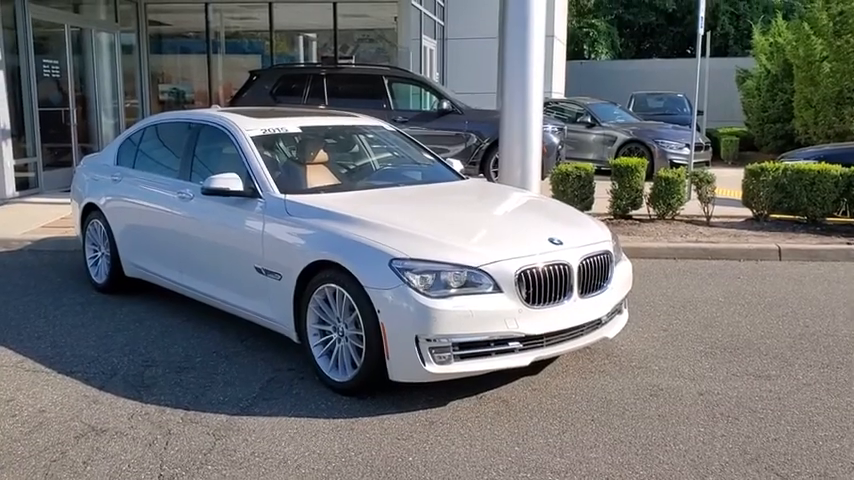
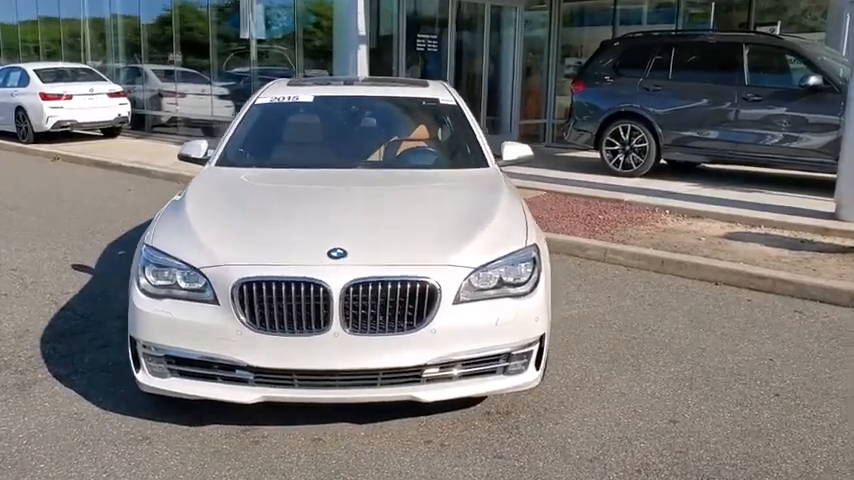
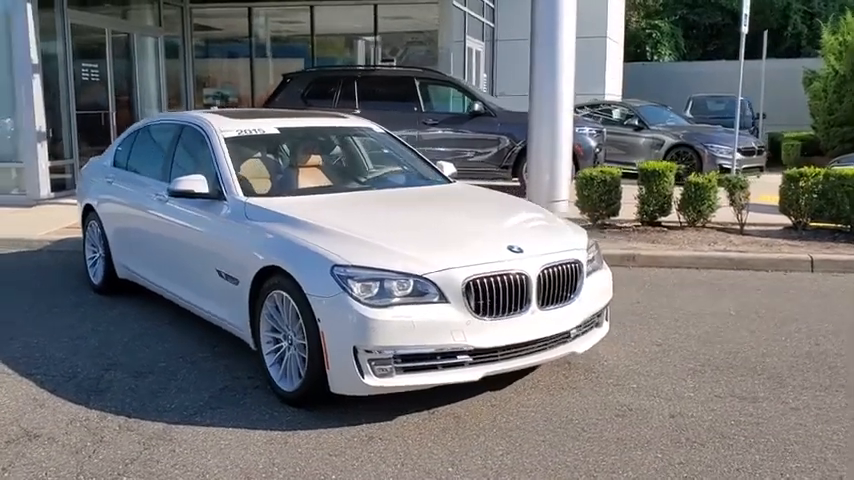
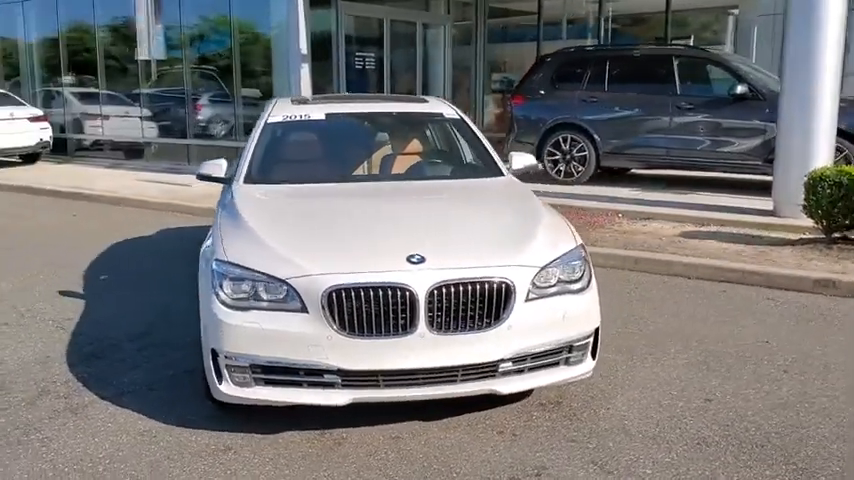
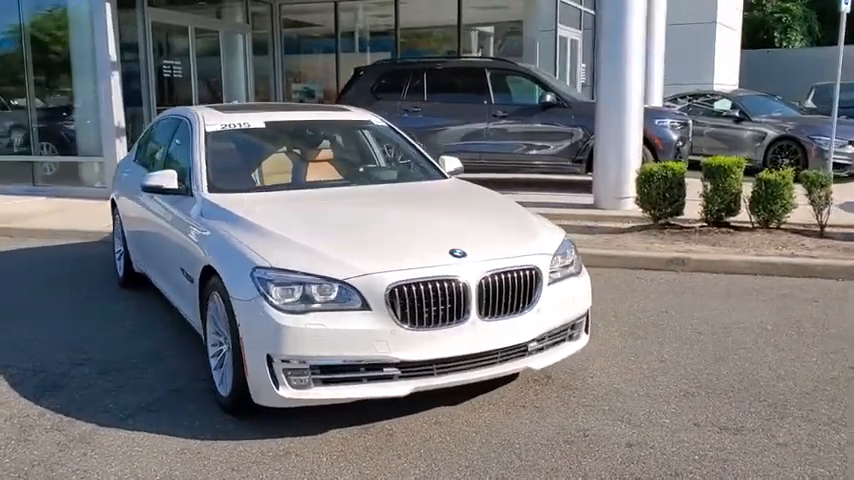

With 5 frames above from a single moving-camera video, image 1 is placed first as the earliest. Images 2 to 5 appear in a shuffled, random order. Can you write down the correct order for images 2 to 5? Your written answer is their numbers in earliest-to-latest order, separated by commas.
3, 5, 4, 2
